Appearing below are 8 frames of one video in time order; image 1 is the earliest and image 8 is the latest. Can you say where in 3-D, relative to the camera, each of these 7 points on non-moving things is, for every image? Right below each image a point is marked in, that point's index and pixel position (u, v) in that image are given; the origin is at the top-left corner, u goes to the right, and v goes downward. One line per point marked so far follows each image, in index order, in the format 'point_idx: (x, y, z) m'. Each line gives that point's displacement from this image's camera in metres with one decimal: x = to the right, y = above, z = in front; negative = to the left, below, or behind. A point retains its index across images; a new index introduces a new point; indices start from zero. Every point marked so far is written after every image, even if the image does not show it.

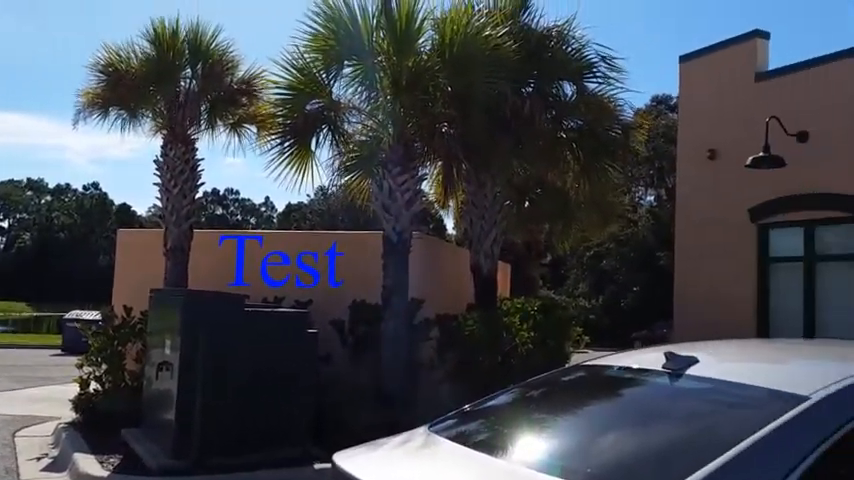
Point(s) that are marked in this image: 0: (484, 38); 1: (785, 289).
0: (+0.8, +2.8, +10.3) m
1: (+5.1, -0.7, +10.9) m
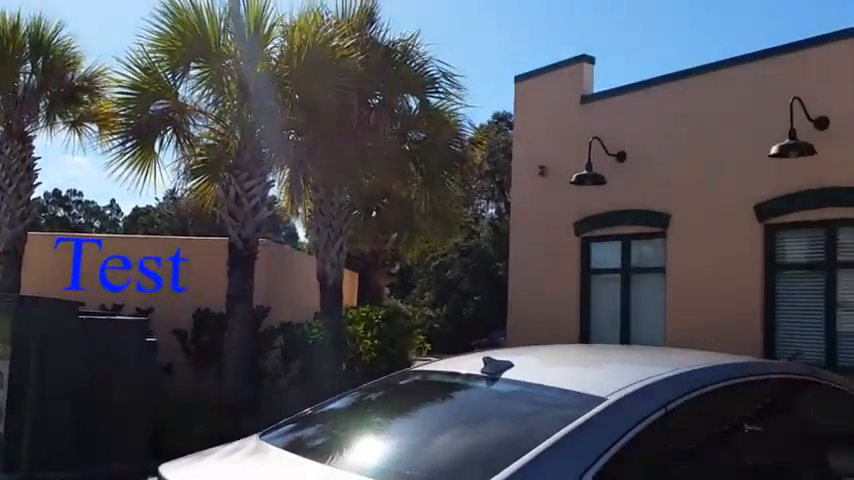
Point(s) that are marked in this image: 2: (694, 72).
0: (-1.4, +2.7, +10.5) m
1: (+2.7, -0.9, +11.6) m
2: (+3.9, +2.5, +10.7) m
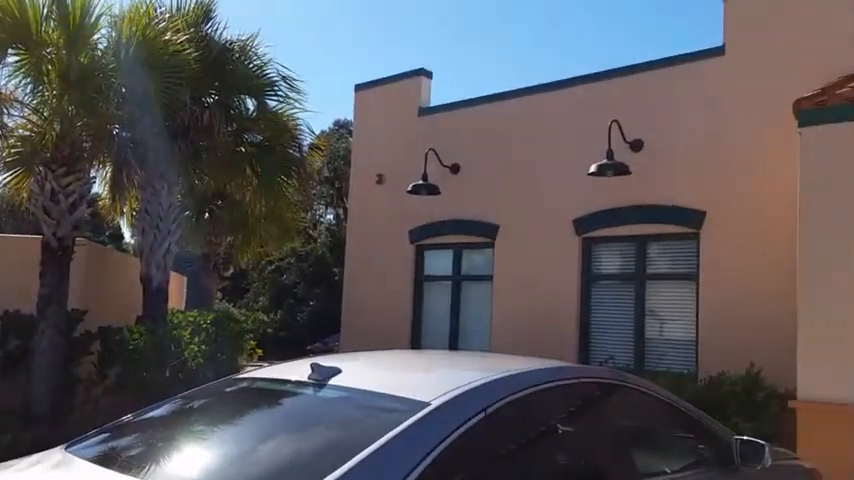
0: (-3.6, +2.7, +10.0) m
1: (+0.1, -1.0, +11.9) m
2: (+1.6, +2.3, +11.3) m
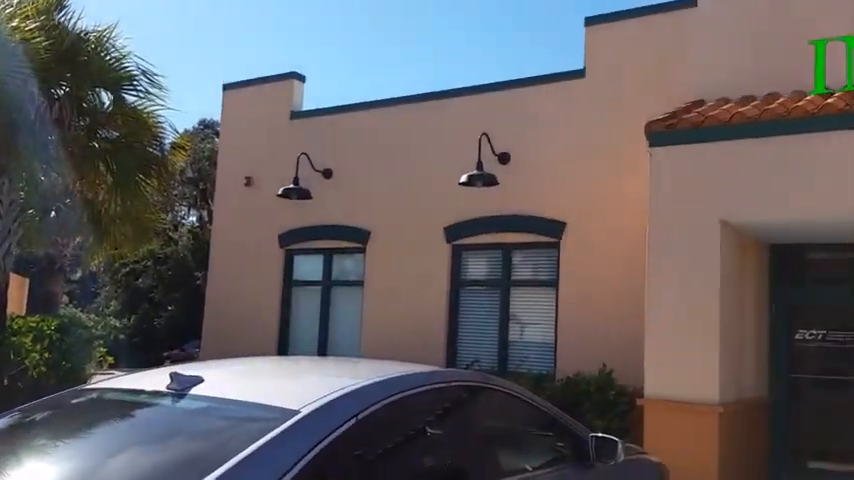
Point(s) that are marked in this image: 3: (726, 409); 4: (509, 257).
0: (-5.2, +2.7, +9.2) m
1: (-2.0, -1.1, +11.7) m
2: (-0.4, +2.2, +11.4) m
3: (+3.3, -1.9, +8.1) m
4: (+1.1, -0.3, +10.4) m
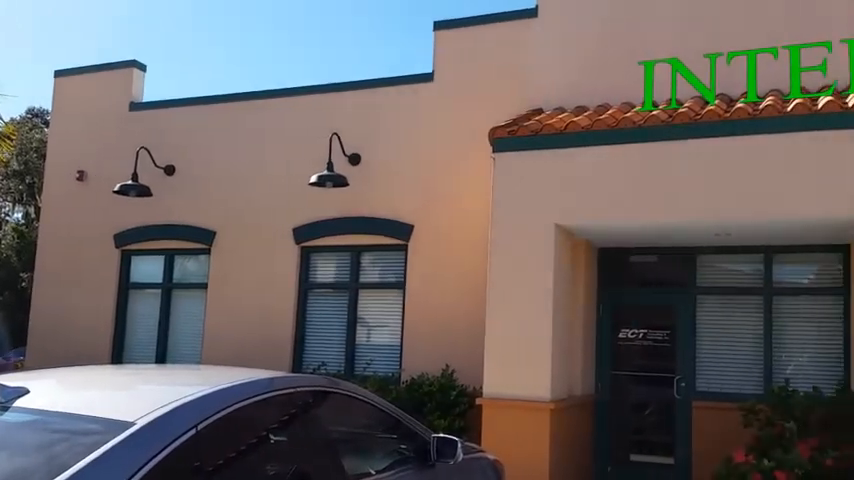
0: (-7.0, +2.7, +8.1) m
1: (-4.3, -1.1, +11.2) m
2: (-2.6, +2.2, +11.1) m
3: (+1.5, -1.9, +8.6) m
4: (-1.0, -0.3, +10.4) m
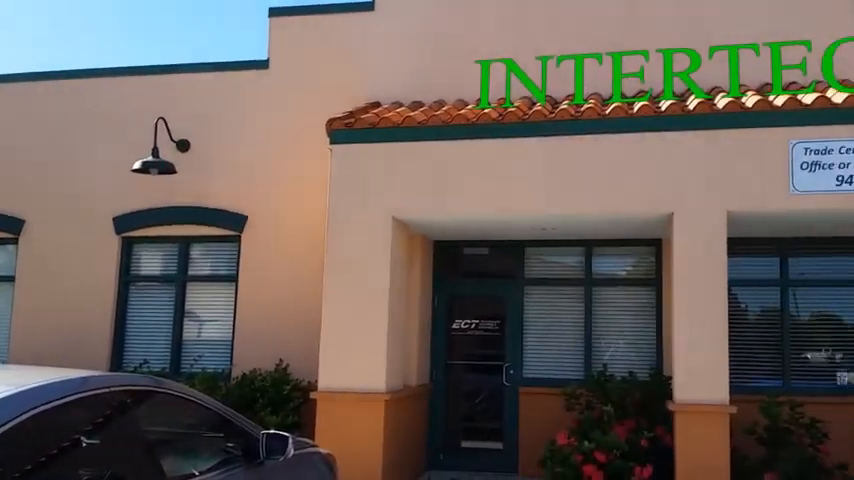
0: (-8.6, +2.8, +6.5) m
1: (-6.6, -0.9, +10.0) m
2: (-4.9, +2.3, +10.3) m
3: (-0.4, -1.9, +8.7) m
4: (-3.2, -0.1, +9.9) m
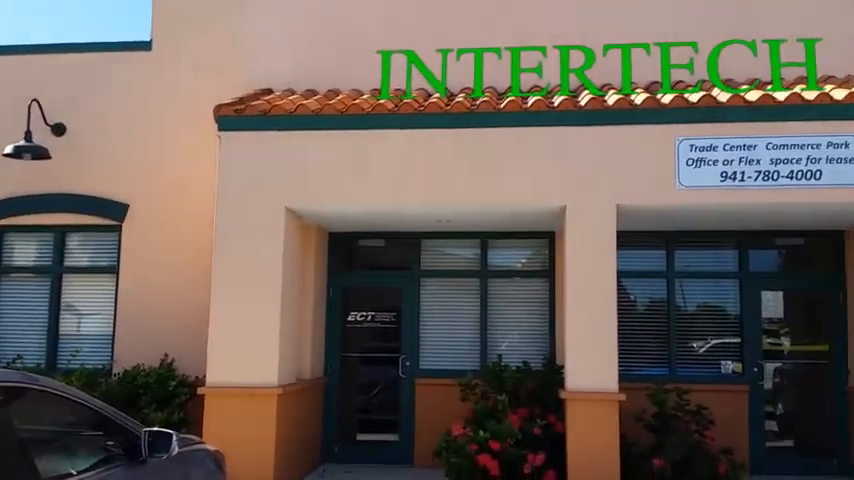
0: (-9.6, +3.0, +5.4) m
1: (-8.0, -0.8, +9.2) m
2: (-6.3, +2.5, +9.6) m
3: (-1.7, -1.7, +8.5) m
4: (-4.6, 0.0, +9.4) m
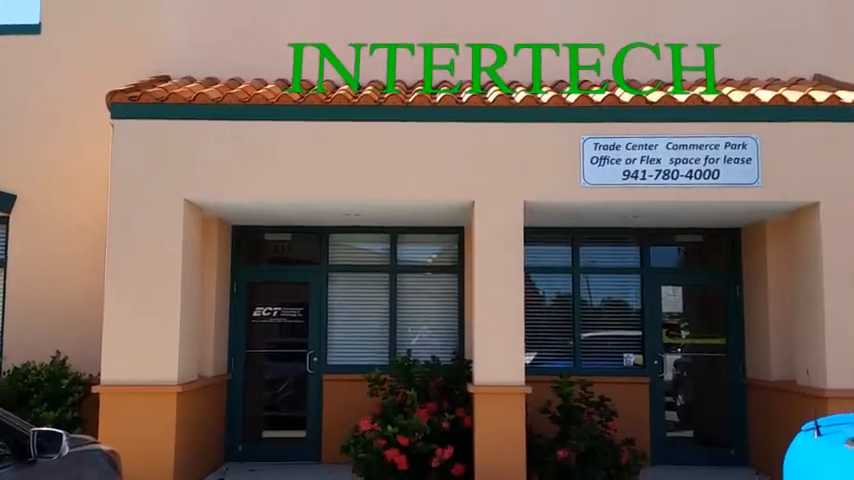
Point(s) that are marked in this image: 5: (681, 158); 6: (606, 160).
0: (-10.3, +3.1, +4.5) m
1: (-9.1, -0.7, +8.4) m
2: (-7.5, +2.6, +8.9) m
3: (-2.7, -1.7, +8.3) m
4: (-5.7, +0.1, +8.9) m
5: (+3.0, +1.0, +8.7) m
6: (+2.1, +0.9, +8.7) m
